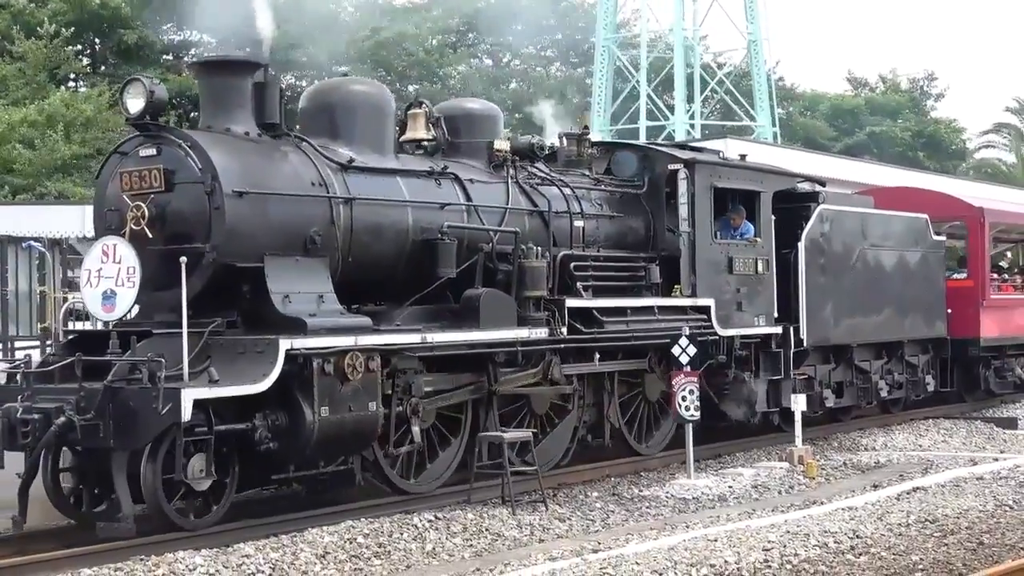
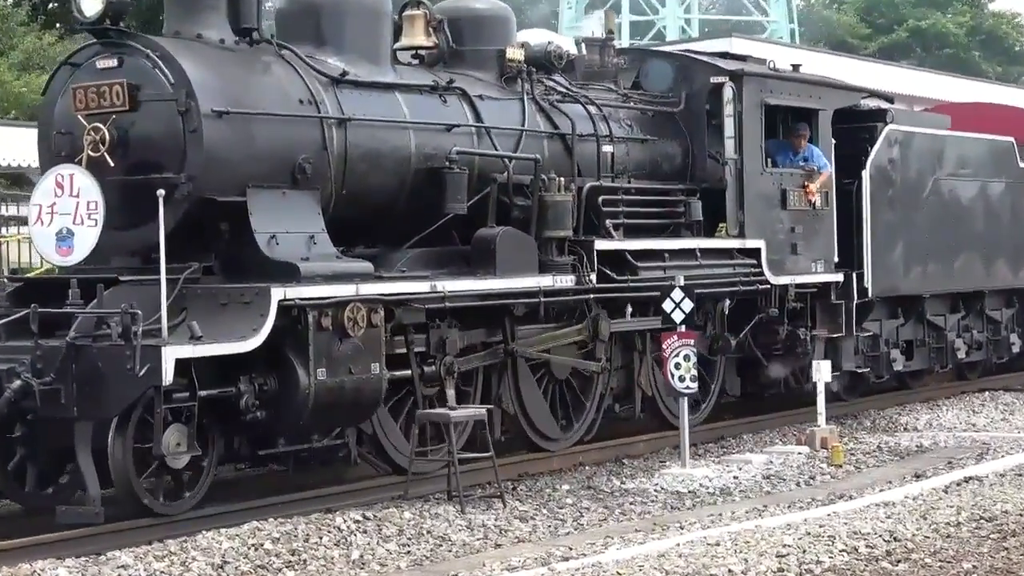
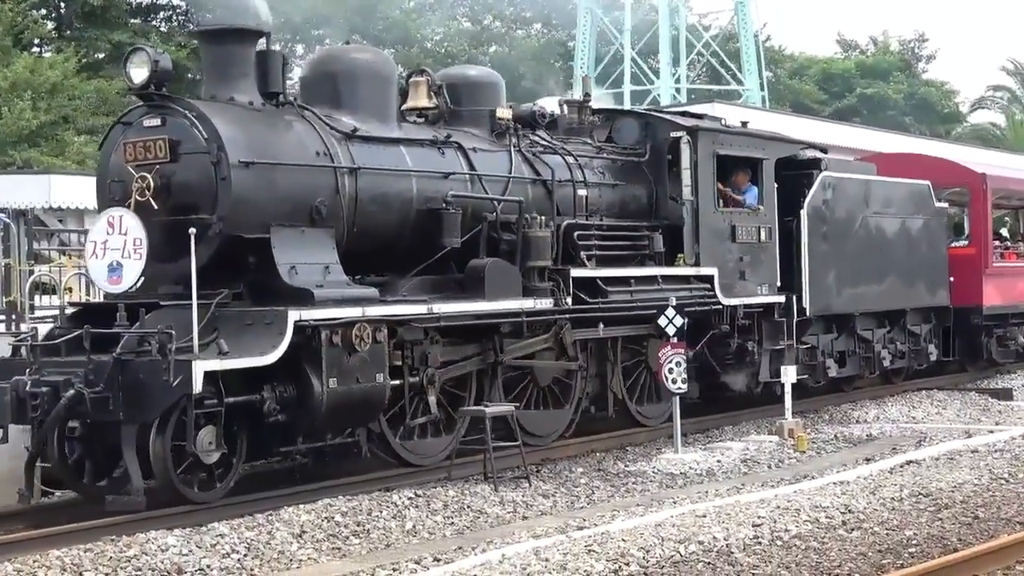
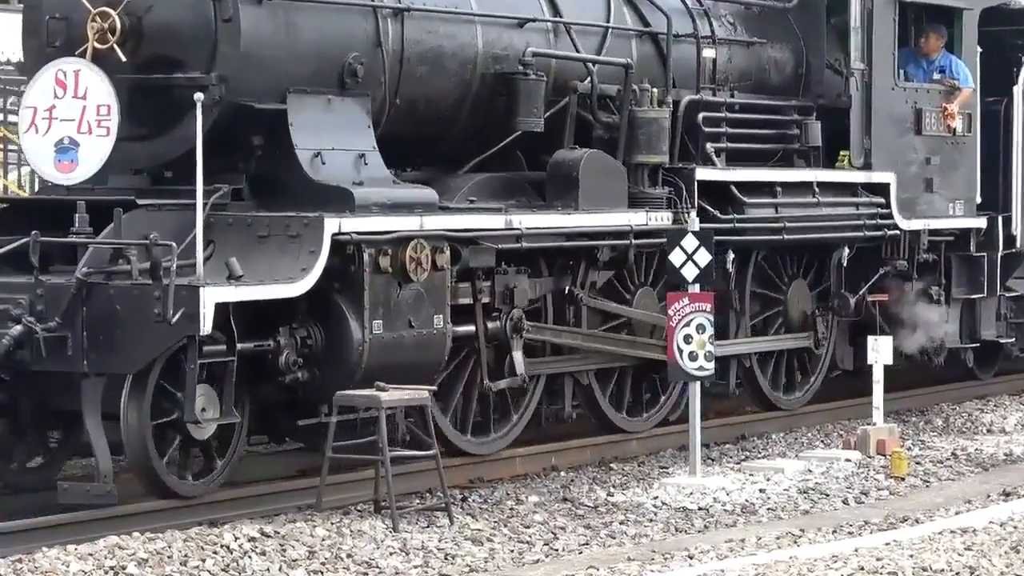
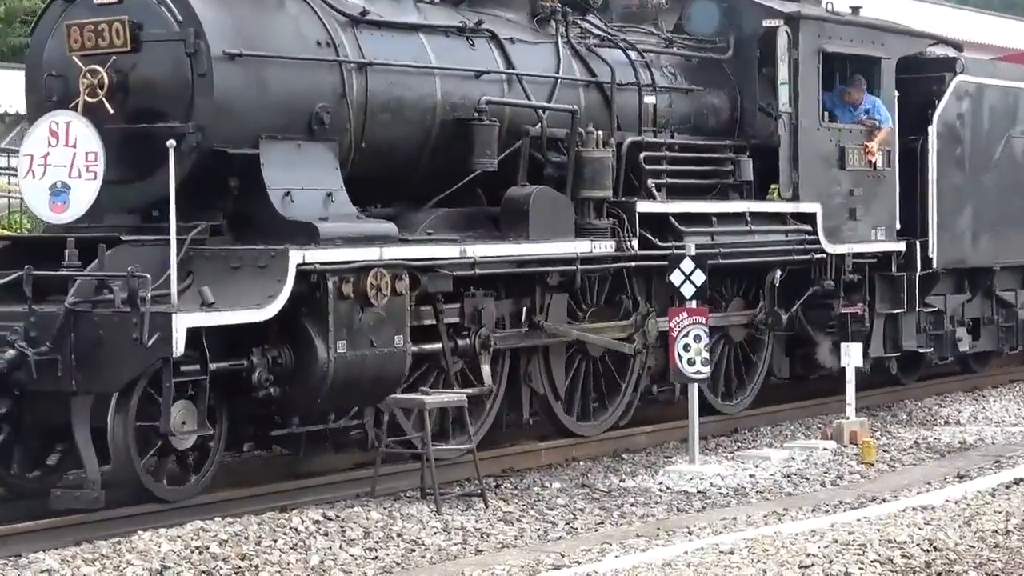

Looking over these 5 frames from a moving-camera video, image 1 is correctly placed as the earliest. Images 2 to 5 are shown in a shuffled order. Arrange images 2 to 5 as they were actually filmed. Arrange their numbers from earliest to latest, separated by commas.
3, 2, 5, 4
